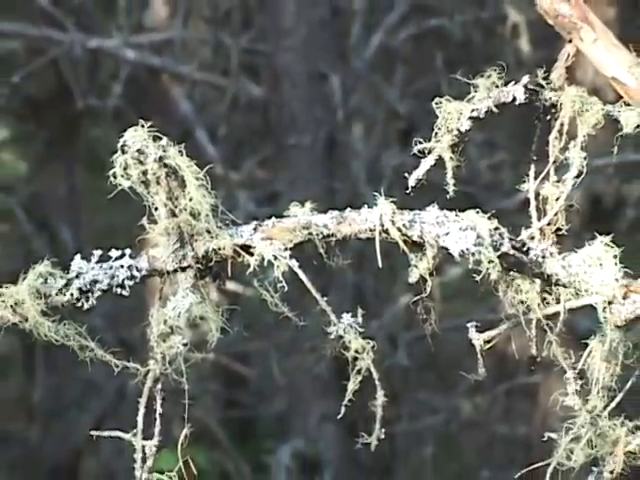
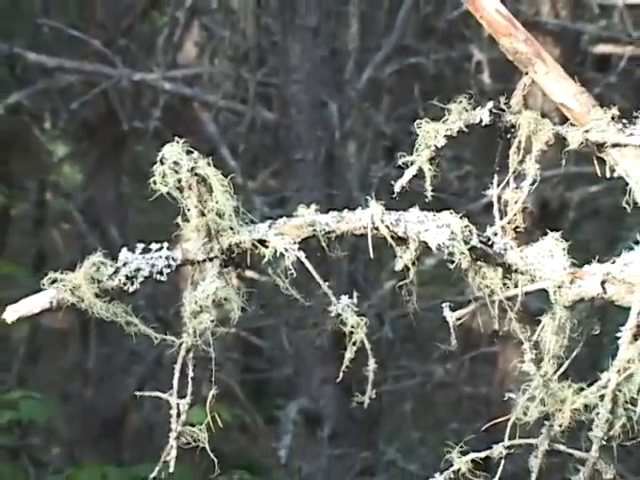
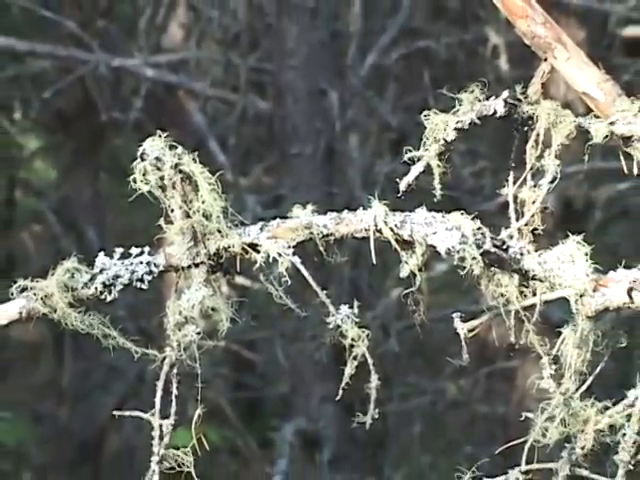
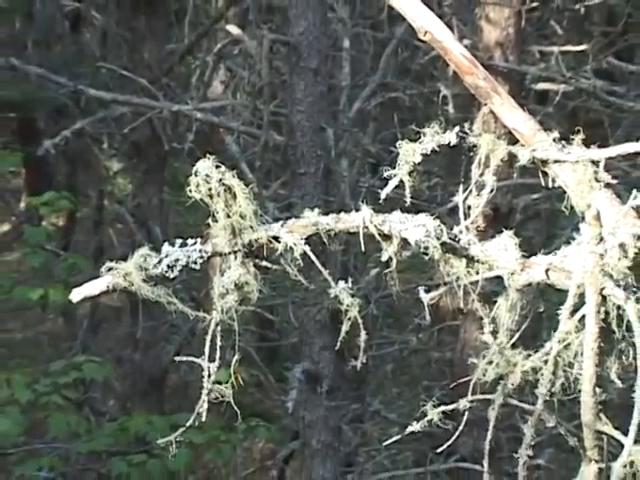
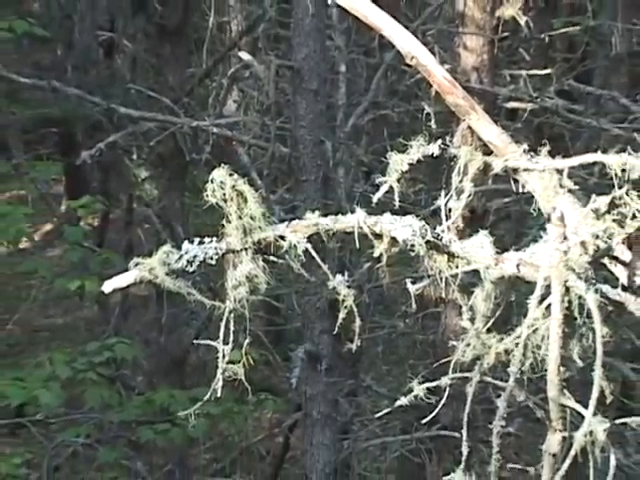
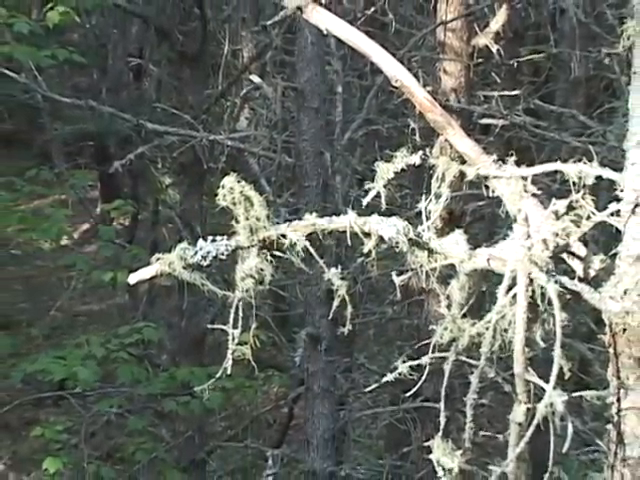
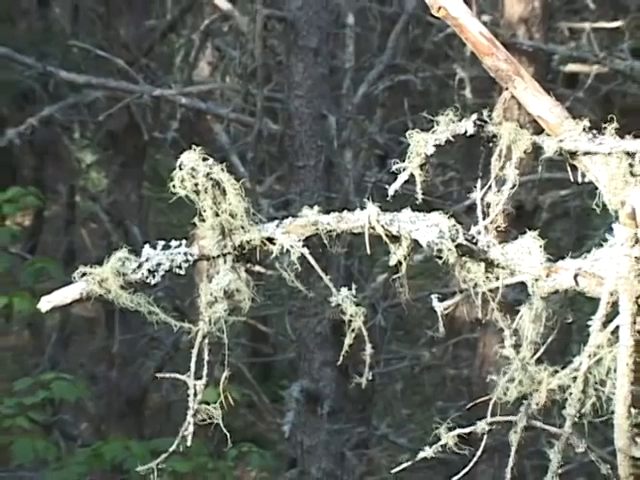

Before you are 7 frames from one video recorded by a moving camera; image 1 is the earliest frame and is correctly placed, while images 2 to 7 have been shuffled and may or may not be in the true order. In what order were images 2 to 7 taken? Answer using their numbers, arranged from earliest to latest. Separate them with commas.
3, 2, 7, 4, 5, 6
